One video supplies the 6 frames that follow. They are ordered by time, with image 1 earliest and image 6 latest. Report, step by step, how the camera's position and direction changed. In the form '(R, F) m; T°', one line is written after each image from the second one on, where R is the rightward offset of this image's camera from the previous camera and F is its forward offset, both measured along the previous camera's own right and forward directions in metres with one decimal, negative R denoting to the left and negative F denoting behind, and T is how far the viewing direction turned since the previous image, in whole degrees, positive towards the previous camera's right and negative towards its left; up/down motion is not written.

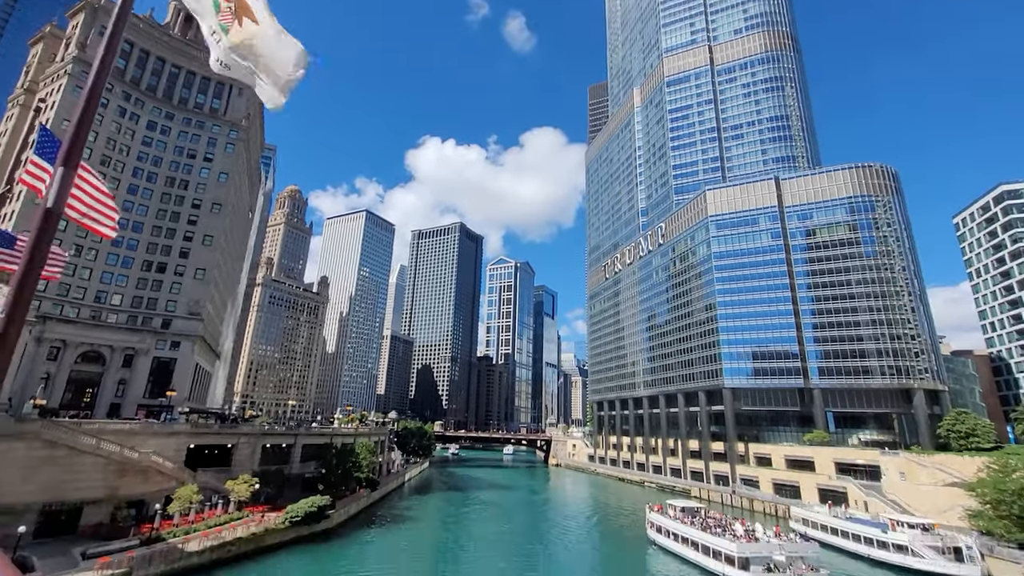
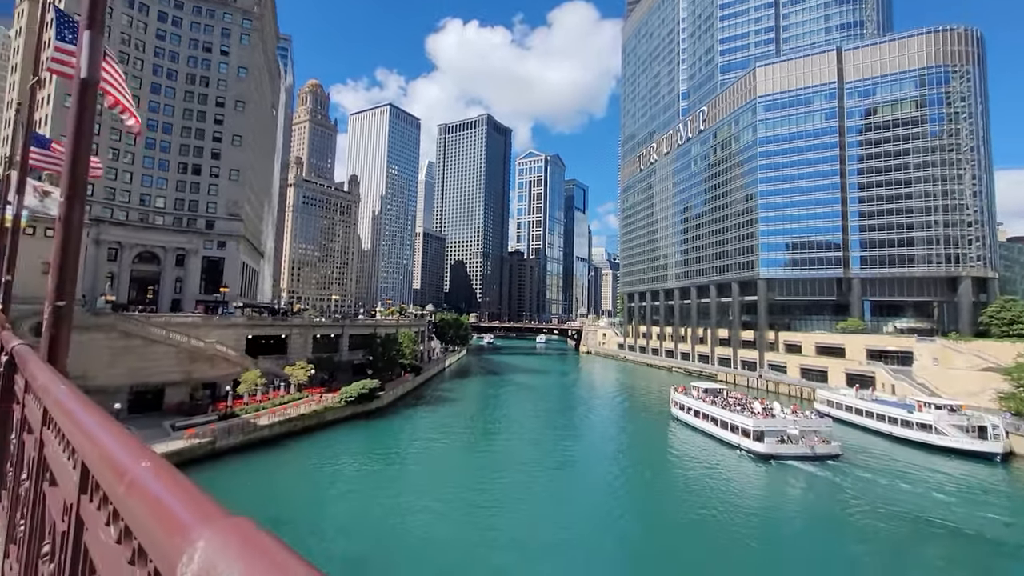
(-0.2, -0.2) m; -4°
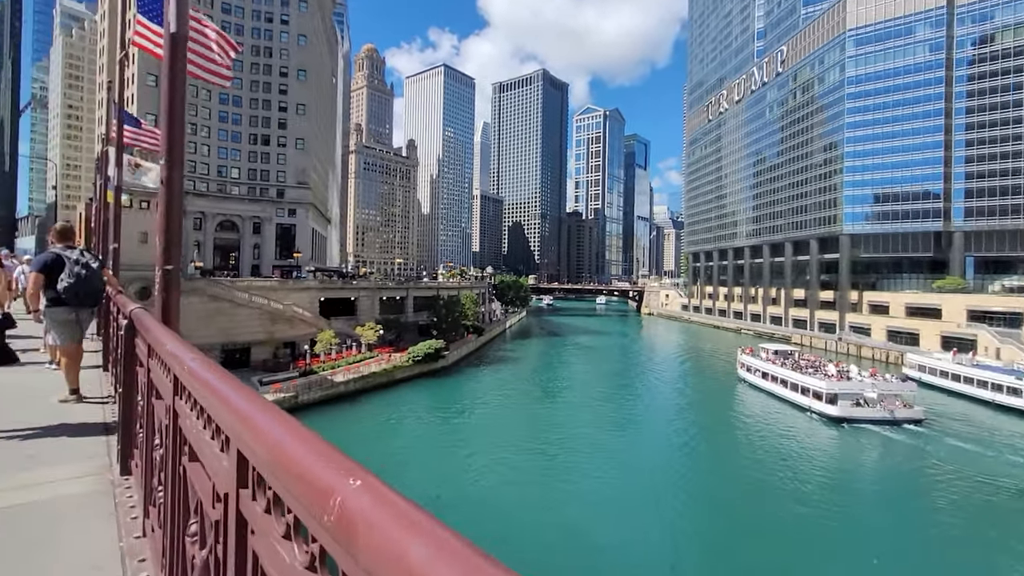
(-0.4, +0.2) m; -7°
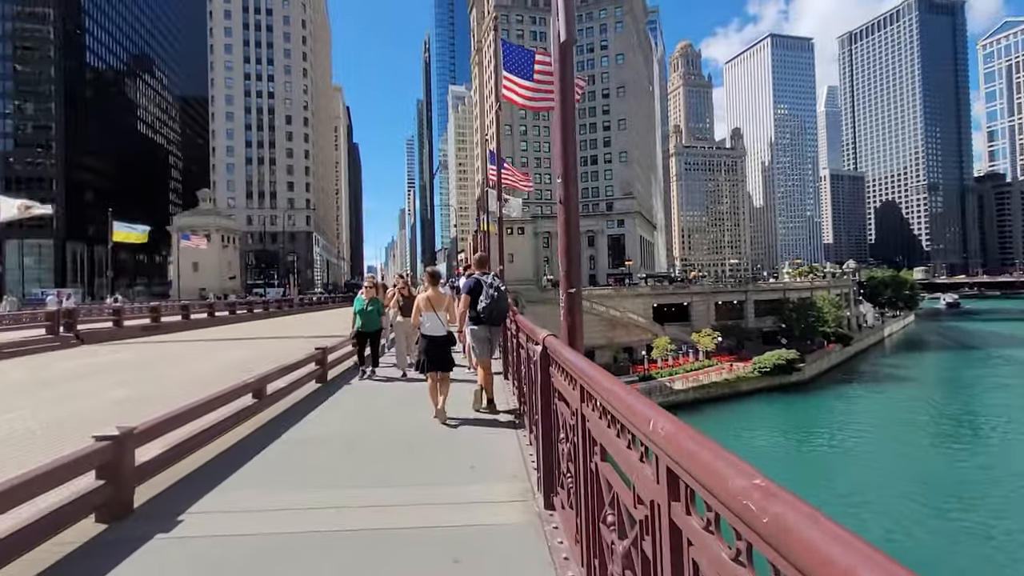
(-1.2, +0.9) m; -35°
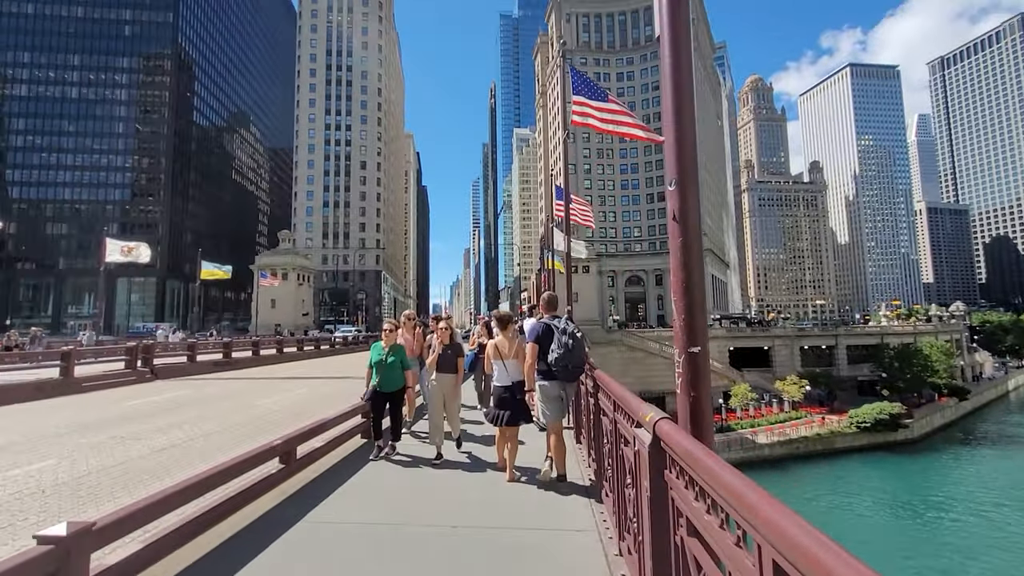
(-0.2, +1.8) m; -7°
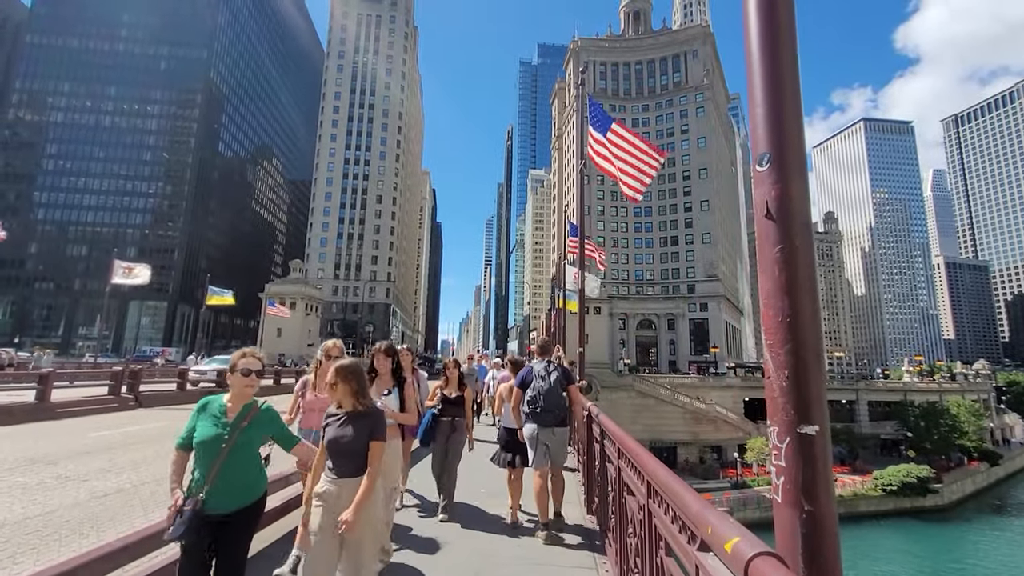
(+0.1, +1.6) m; -1°
